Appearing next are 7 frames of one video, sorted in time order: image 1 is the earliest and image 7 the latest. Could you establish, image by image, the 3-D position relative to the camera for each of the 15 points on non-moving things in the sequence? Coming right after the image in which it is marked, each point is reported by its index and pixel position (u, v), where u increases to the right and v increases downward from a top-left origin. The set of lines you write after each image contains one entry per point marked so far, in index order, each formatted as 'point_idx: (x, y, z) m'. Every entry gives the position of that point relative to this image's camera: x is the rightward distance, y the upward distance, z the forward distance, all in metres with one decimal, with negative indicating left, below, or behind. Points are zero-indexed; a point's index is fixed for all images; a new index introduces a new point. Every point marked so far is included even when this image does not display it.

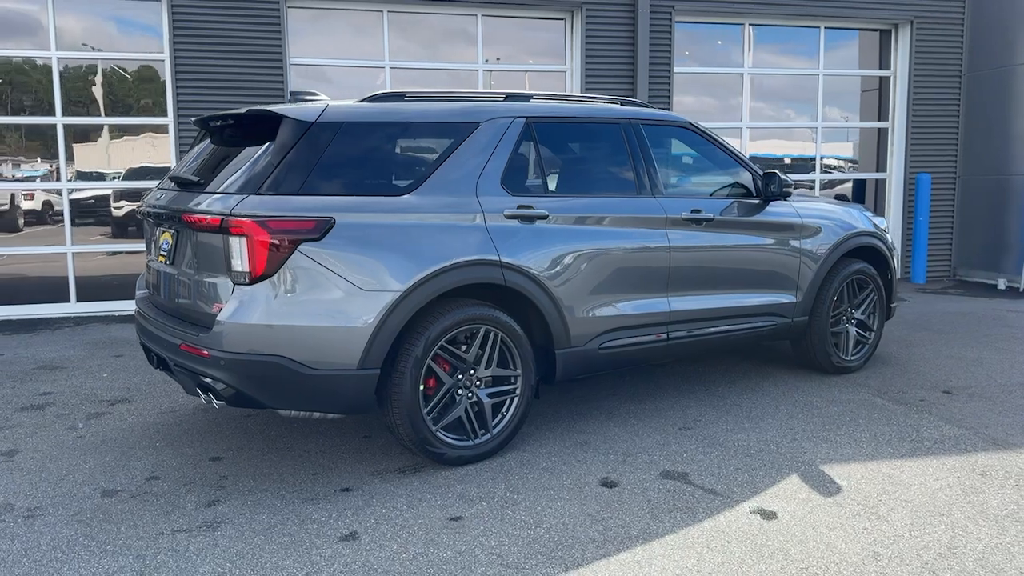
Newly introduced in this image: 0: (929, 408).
0: (+2.5, -0.7, +4.8) m
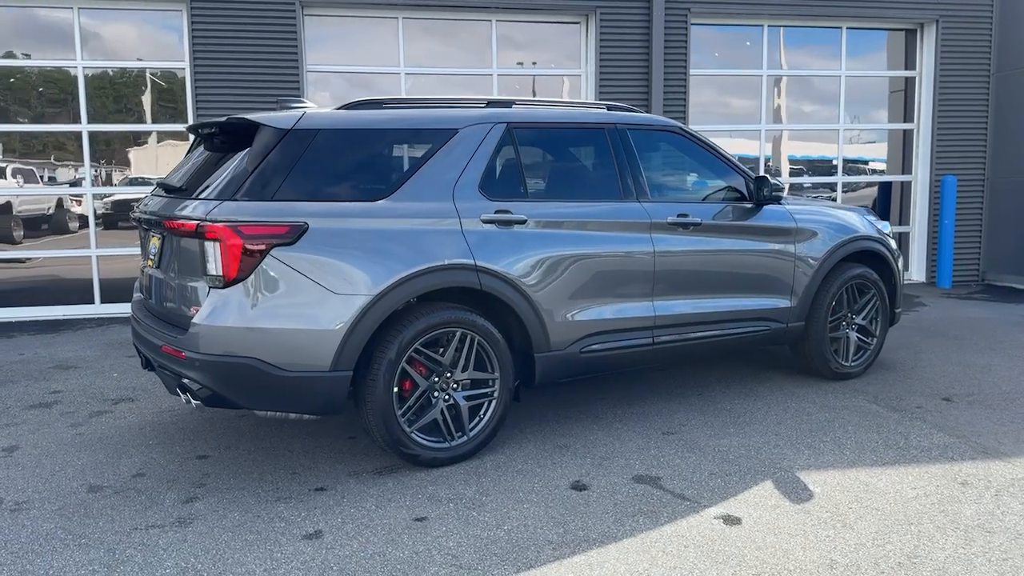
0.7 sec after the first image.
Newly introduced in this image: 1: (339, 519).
0: (+2.4, -0.7, +4.7) m
1: (-0.7, -1.0, +3.3) m
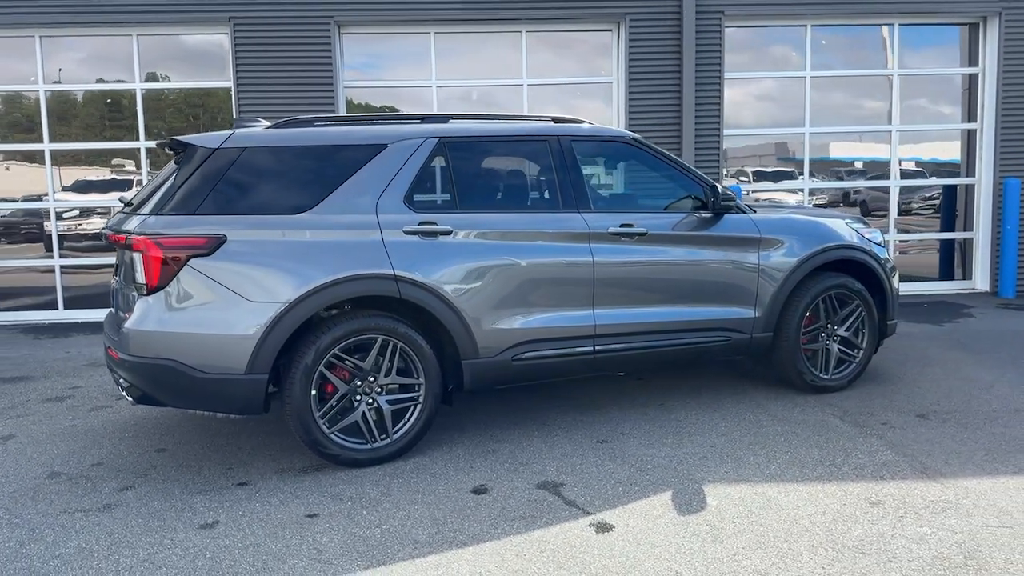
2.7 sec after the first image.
0: (+2.1, -0.8, +4.5) m
1: (-1.2, -1.0, +3.6) m
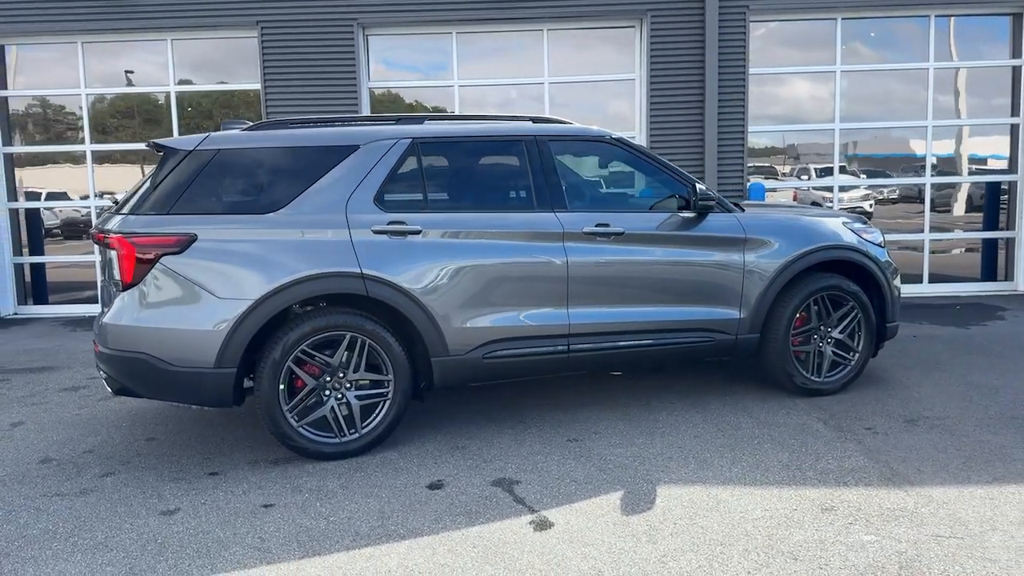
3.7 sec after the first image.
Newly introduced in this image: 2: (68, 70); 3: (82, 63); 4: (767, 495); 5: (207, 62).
0: (+1.9, -0.8, +4.4) m
1: (-1.4, -1.0, +3.7) m
2: (-5.1, +2.5, +9.4) m
3: (-5.0, +2.6, +9.4) m
4: (+1.1, -0.9, +3.6) m
5: (-3.5, +2.6, +9.1) m
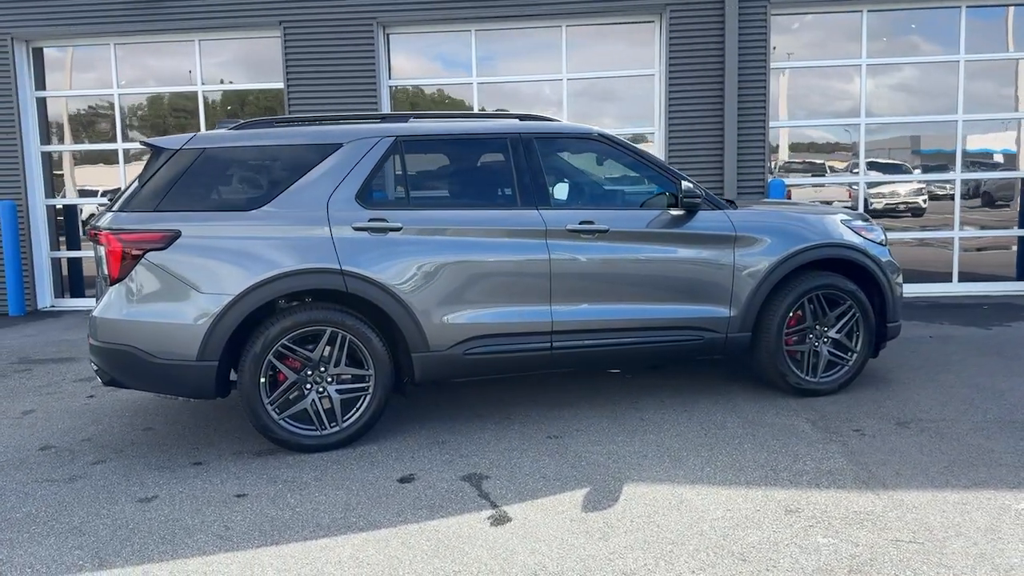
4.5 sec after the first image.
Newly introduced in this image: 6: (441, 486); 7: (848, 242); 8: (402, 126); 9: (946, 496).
0: (+1.8, -0.8, +4.3) m
1: (-1.6, -1.0, +3.8) m
2: (-4.9, +2.6, +9.7) m
3: (-4.7, +2.7, +9.7) m
4: (+1.0, -0.9, +3.6) m
5: (-3.3, +2.6, +9.4) m
6: (-0.3, -0.9, +3.8) m
7: (+2.1, +0.3, +5.1) m
8: (-0.6, +0.9, +4.6) m
9: (+1.9, -0.9, +3.5) m
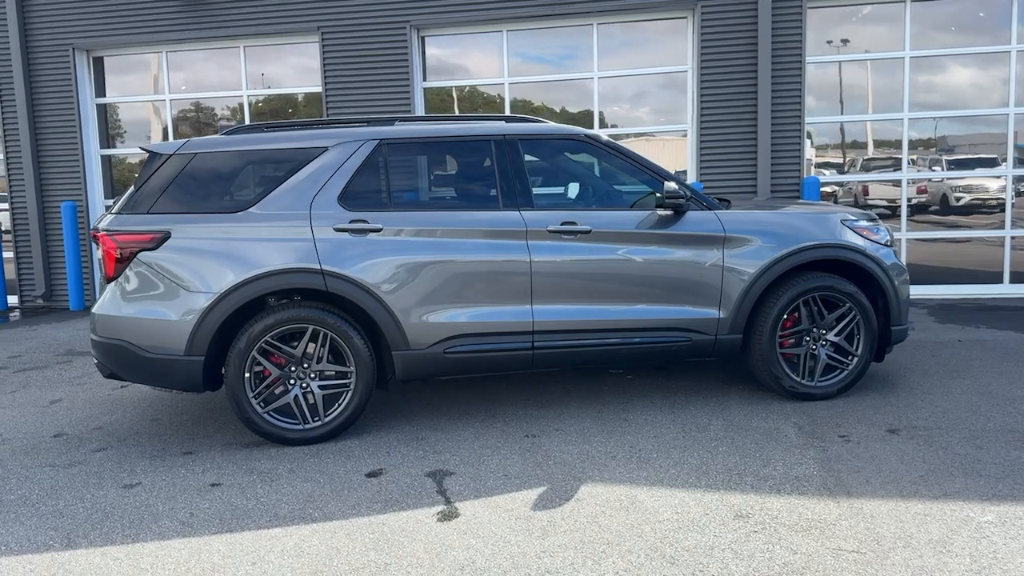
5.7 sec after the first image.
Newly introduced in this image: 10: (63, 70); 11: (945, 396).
0: (+1.7, -0.8, +4.2) m
1: (-1.7, -0.9, +4.0) m
2: (-4.5, +2.7, +10.2) m
3: (-4.3, +2.7, +10.2) m
4: (+0.8, -0.9, +3.6) m
5: (-2.9, +2.7, +9.7) m
6: (-0.5, -0.9, +3.9) m
7: (+2.1, +0.3, +5.0) m
8: (-0.7, +0.9, +4.7) m
9: (+1.7, -0.9, +3.4) m
10: (-5.6, +2.7, +10.1) m
11: (+2.7, -0.7, +5.1) m
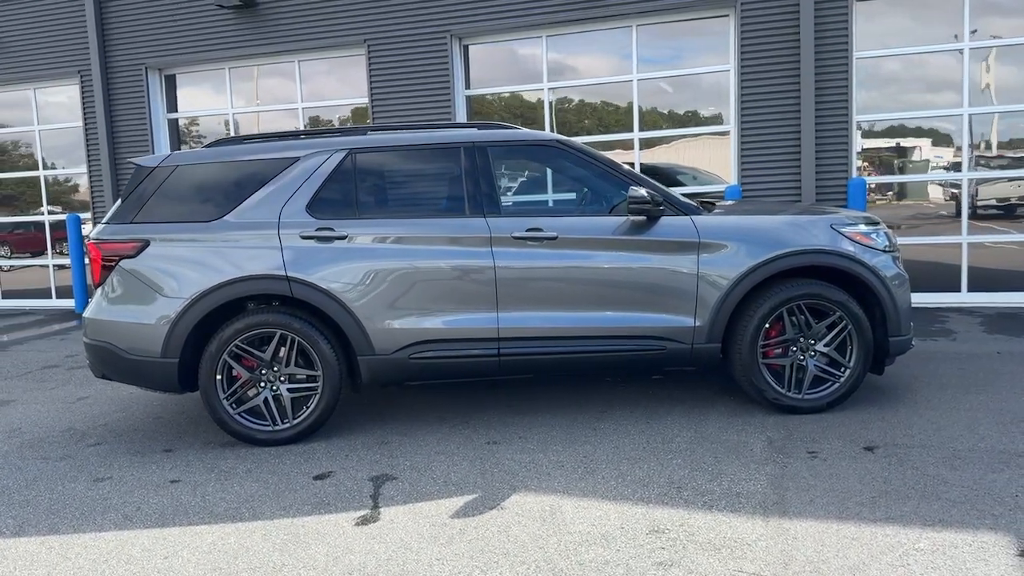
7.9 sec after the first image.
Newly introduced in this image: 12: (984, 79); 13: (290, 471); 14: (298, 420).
0: (+1.4, -0.9, +4.0) m
1: (-2.0, -1.0, +4.3) m
2: (-3.9, +2.6, +10.8) m
3: (-3.8, +2.6, +10.7) m
4: (+0.4, -1.0, +3.5) m
5: (-2.4, +2.6, +10.1) m
6: (-0.8, -1.0, +4.0) m
7: (+1.9, +0.2, +4.7) m
8: (-0.9, +0.9, +4.8) m
9: (+1.3, -1.0, +3.2) m
10: (-5.0, +2.7, +10.8) m
11: (+2.6, -0.7, +4.7) m
12: (+4.8, +2.1, +8.2) m
13: (-1.1, -0.9, +4.2) m
14: (-1.2, -0.8, +4.6) m
